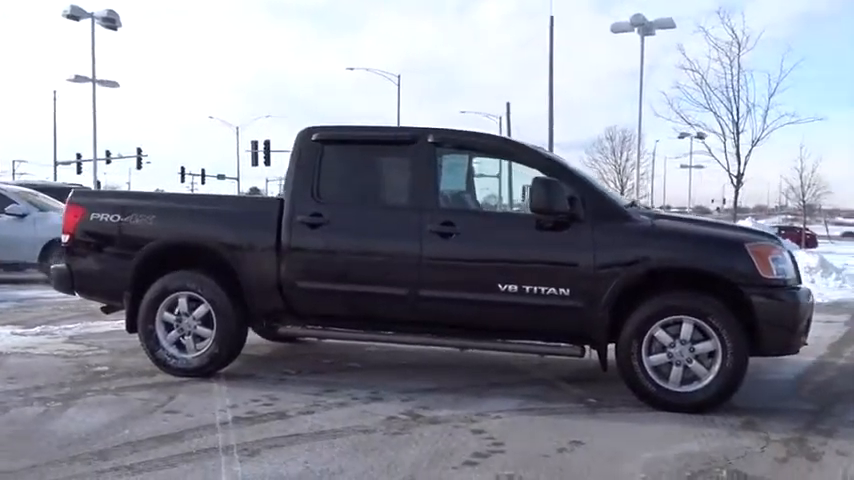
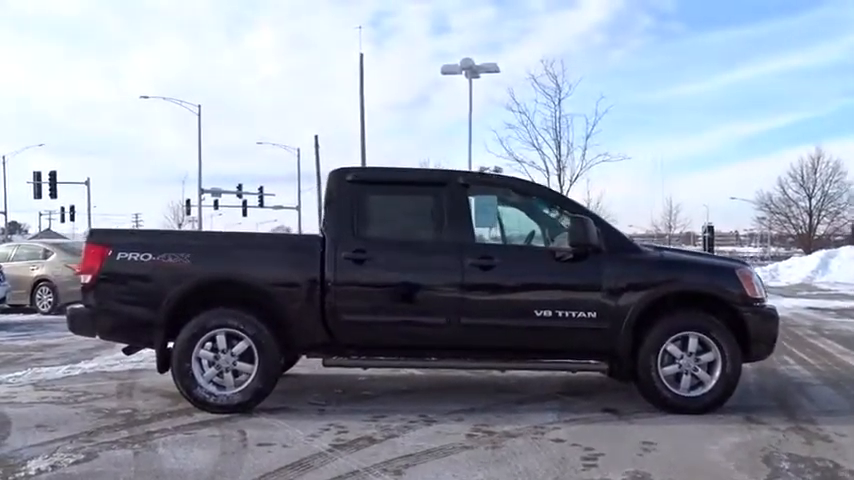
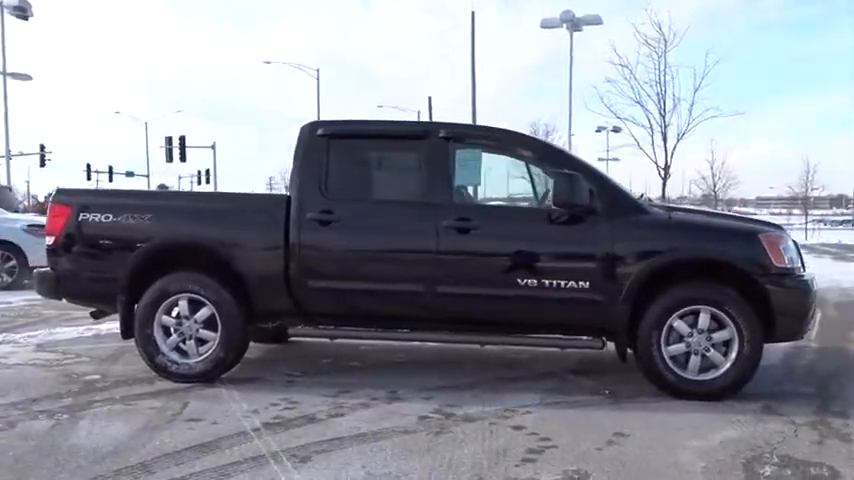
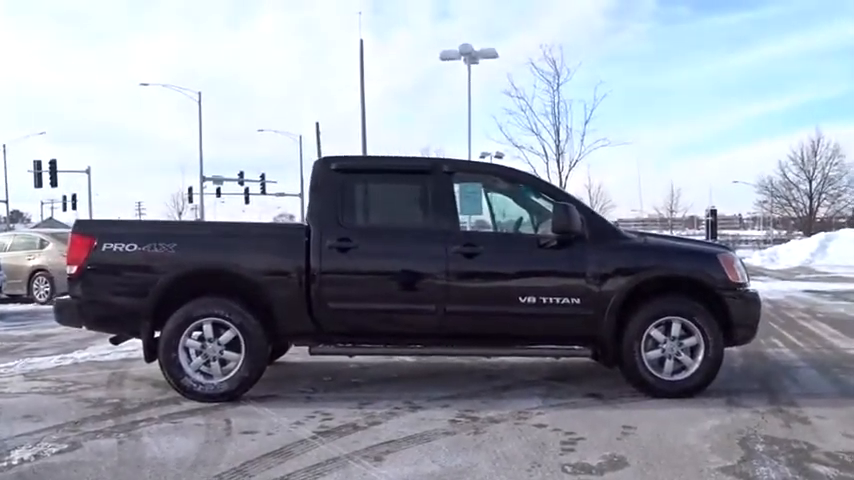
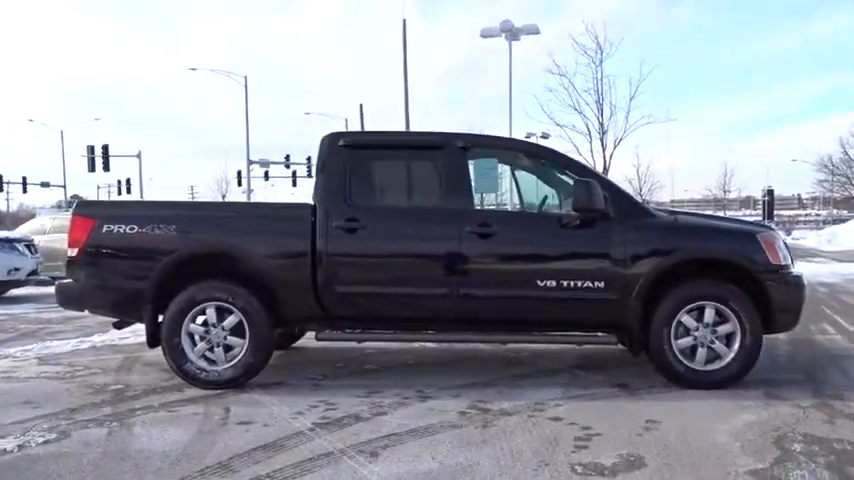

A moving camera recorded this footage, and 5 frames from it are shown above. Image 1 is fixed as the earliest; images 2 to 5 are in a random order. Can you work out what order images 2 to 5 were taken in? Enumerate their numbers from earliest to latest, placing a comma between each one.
3, 5, 4, 2
